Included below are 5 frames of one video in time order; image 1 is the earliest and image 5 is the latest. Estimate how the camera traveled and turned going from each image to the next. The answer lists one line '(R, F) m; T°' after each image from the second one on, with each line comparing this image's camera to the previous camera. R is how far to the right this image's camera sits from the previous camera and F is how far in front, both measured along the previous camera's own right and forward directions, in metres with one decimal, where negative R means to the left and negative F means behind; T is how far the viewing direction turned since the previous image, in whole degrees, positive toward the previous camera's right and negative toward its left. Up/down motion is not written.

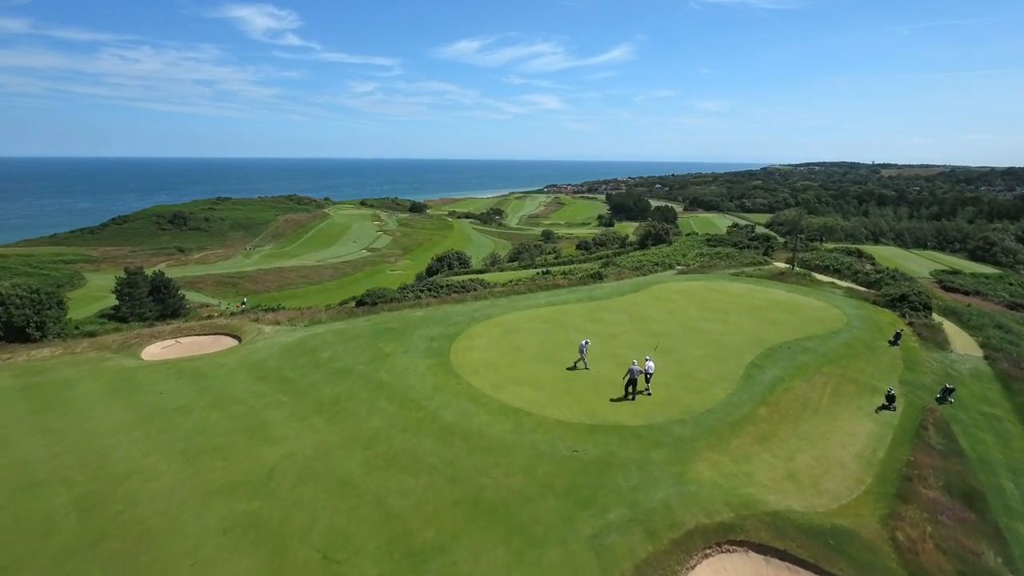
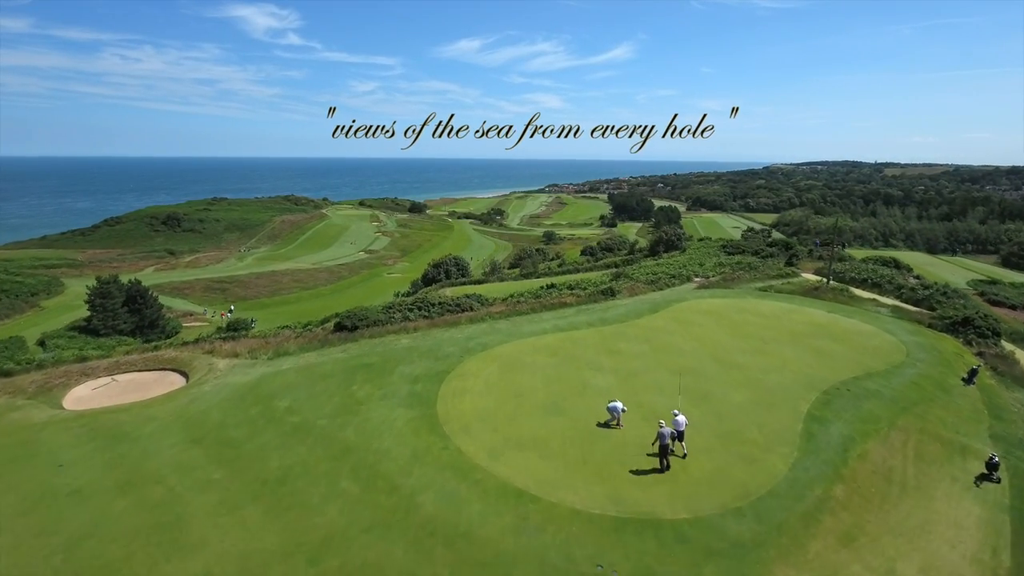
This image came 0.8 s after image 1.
(0.0, +4.1) m; 0°
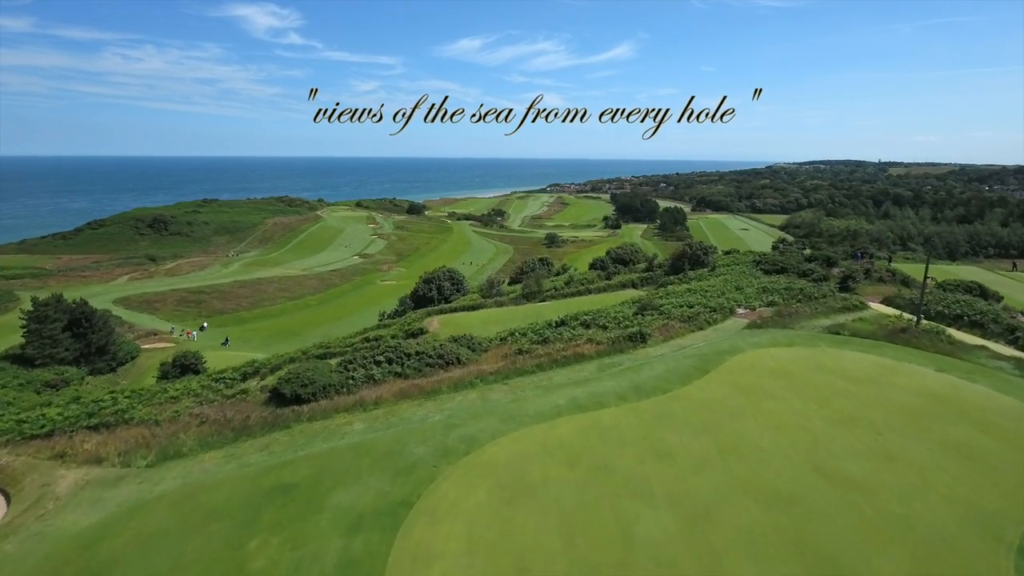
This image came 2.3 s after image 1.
(0.0, +7.4) m; 0°
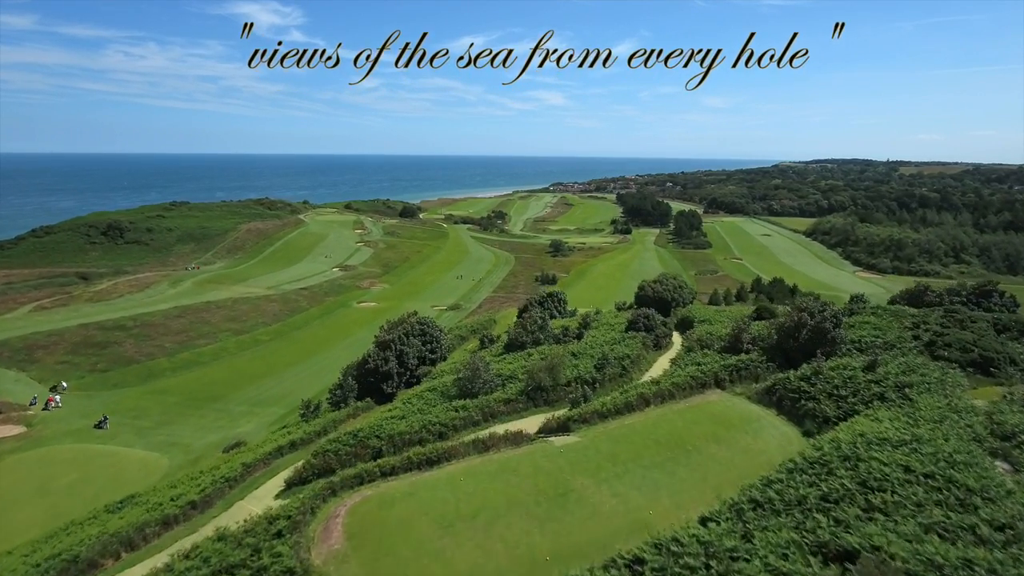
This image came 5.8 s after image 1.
(+0.1, +19.7) m; 0°
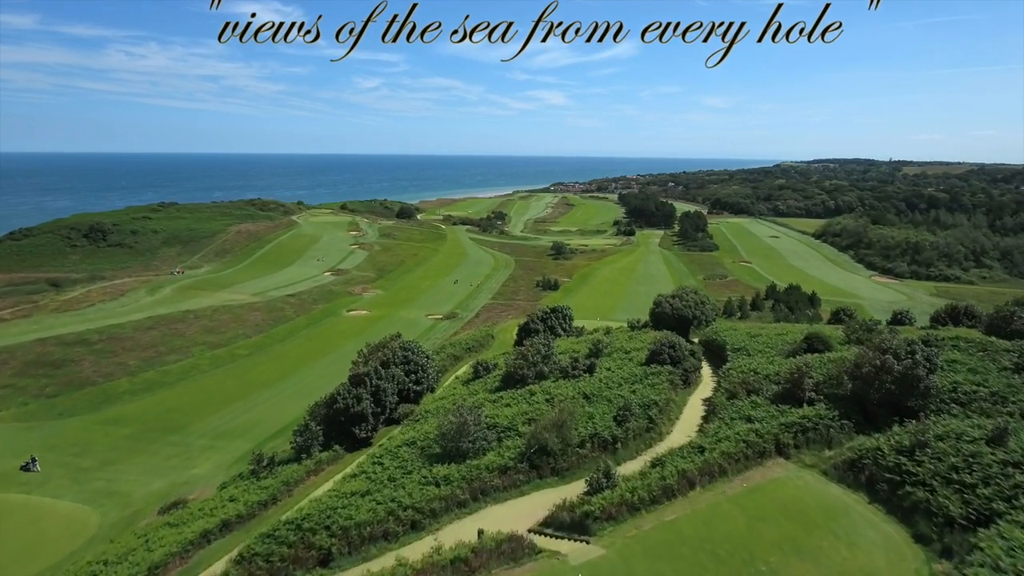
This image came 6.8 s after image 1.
(+0.1, +6.5) m; 0°
